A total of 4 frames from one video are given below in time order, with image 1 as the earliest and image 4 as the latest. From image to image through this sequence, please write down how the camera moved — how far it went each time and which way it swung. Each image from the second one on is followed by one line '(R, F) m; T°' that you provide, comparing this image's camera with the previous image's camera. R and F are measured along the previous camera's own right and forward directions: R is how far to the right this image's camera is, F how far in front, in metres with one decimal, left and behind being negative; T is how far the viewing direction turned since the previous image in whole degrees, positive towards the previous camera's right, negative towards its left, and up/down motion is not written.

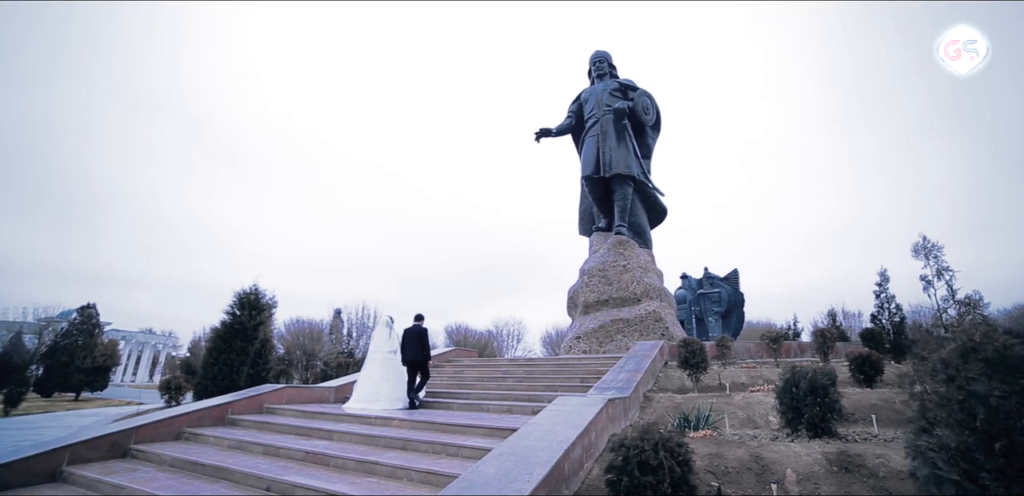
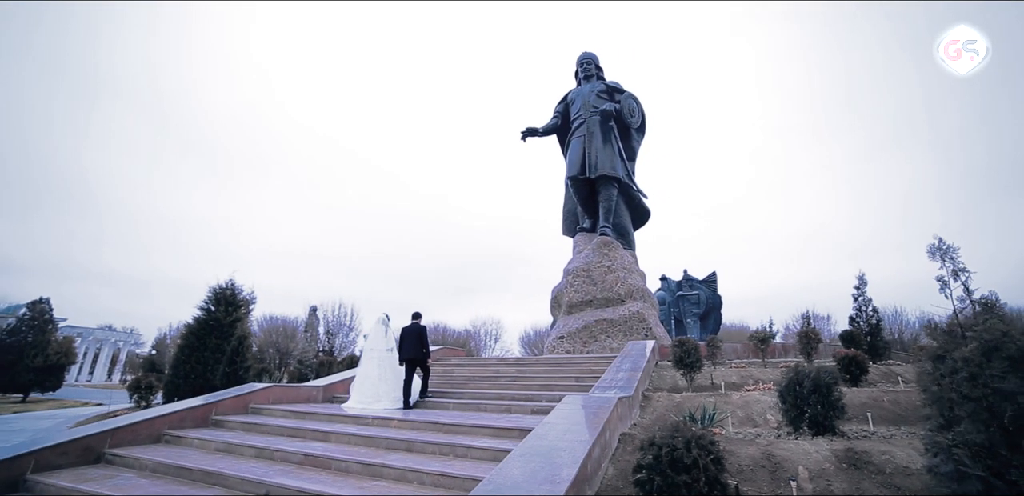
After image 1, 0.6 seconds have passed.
(-0.8, +0.2) m; +3°
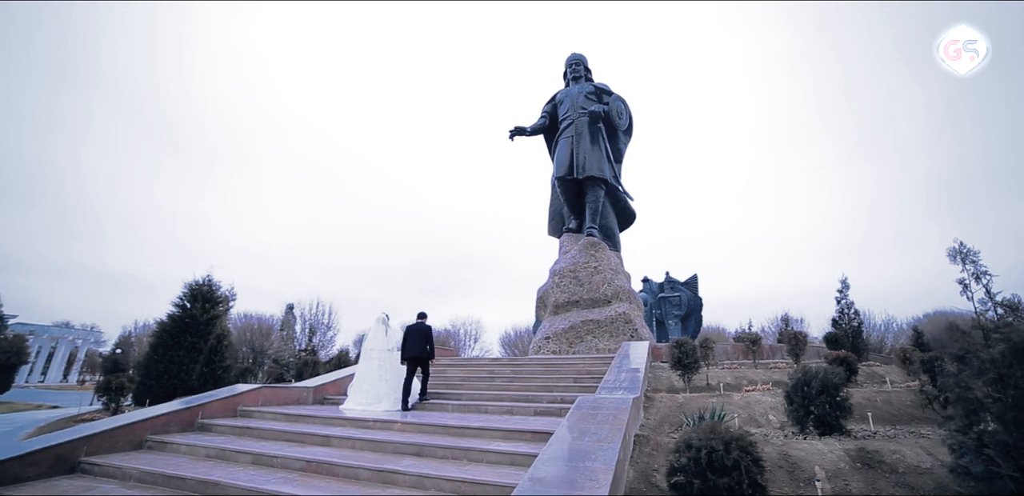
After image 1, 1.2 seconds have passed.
(-0.8, +0.3) m; +3°
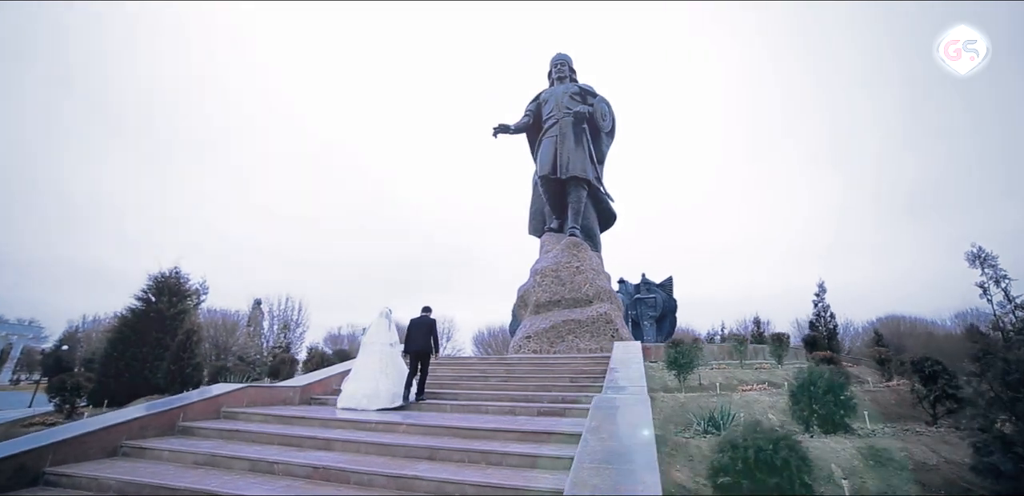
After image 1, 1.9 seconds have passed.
(-1.0, +0.4) m; +4°
